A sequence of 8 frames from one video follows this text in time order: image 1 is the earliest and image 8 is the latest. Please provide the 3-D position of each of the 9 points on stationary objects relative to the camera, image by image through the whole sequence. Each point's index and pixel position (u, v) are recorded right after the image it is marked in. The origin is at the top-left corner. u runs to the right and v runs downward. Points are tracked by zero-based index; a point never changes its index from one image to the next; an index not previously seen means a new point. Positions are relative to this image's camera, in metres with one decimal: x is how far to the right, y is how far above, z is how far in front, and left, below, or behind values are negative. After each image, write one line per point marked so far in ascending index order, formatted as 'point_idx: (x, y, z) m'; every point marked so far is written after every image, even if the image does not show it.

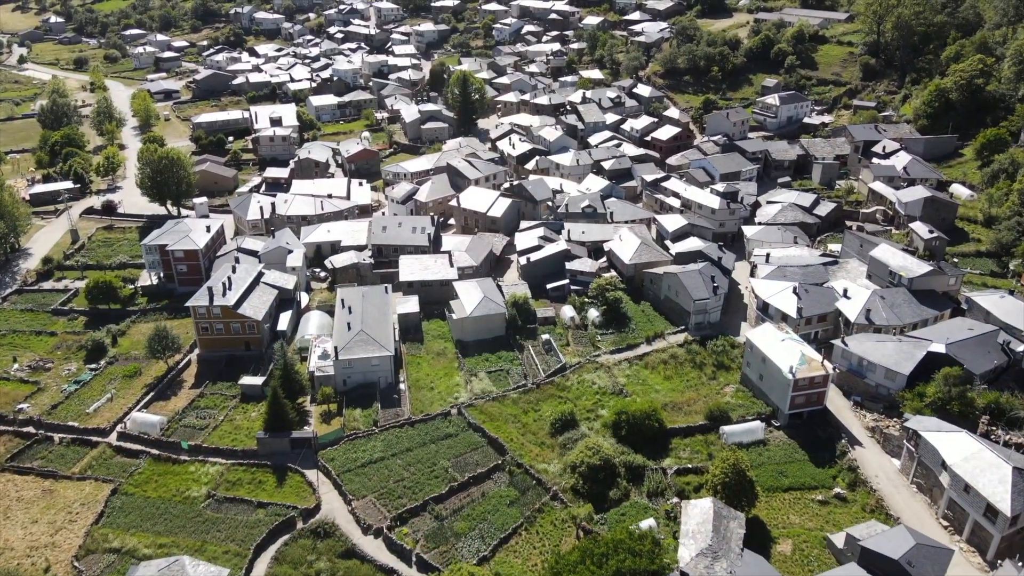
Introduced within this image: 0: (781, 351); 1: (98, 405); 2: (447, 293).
0: (+4.7, -1.1, +12.9) m
1: (-7.8, -2.2, +14.0) m
2: (-1.5, -0.1, +17.3) m
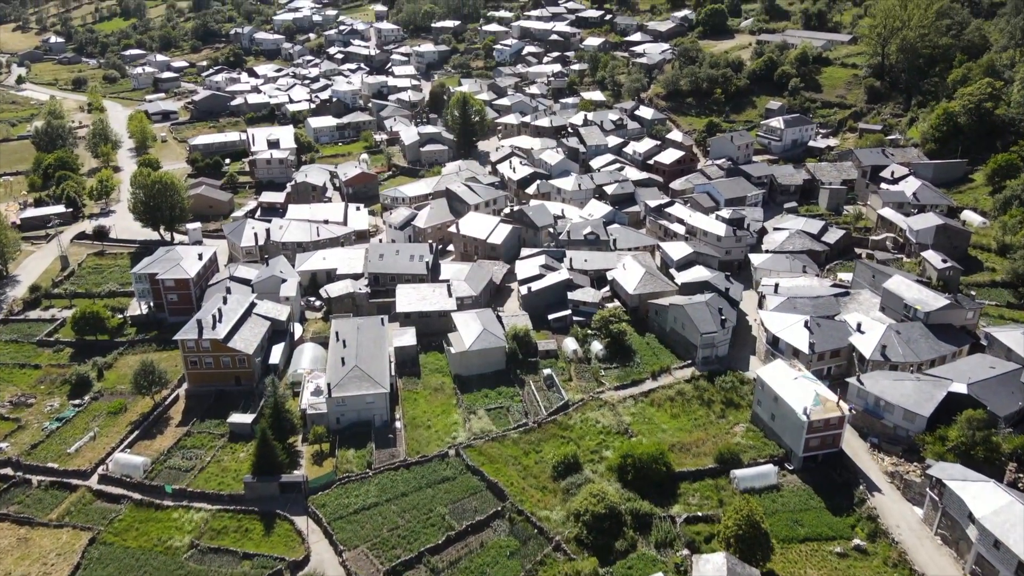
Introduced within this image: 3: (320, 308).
0: (+4.7, -1.7, +12.4) m
1: (-7.8, -2.8, +13.4) m
2: (-1.5, -0.8, +16.7) m
3: (-4.7, -0.5, +18.0) m
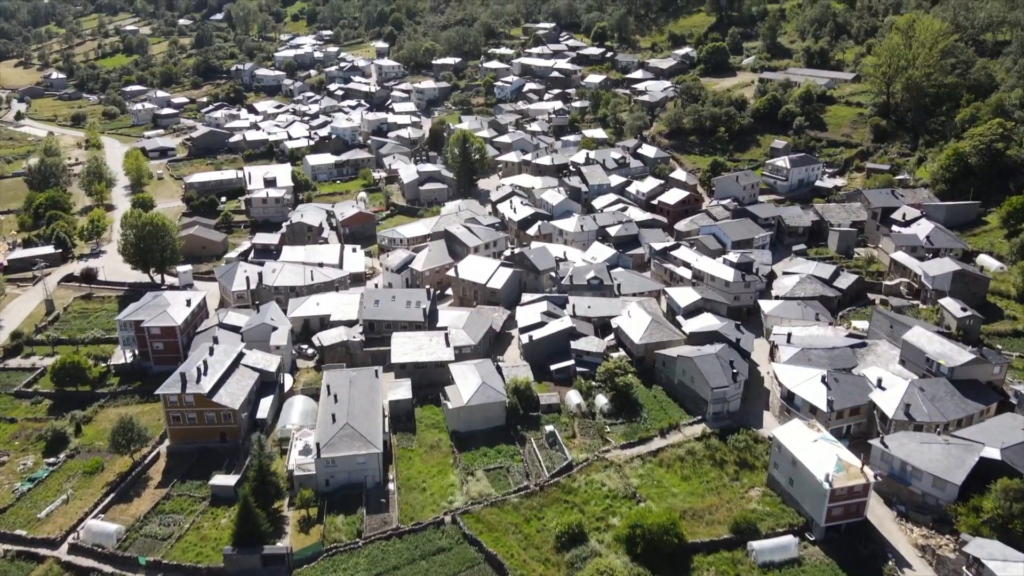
0: (+4.7, -2.6, +11.6) m
1: (-7.8, -3.8, +12.5) m
2: (-1.5, -1.9, +16.0) m
3: (-4.6, -1.6, +17.2) m
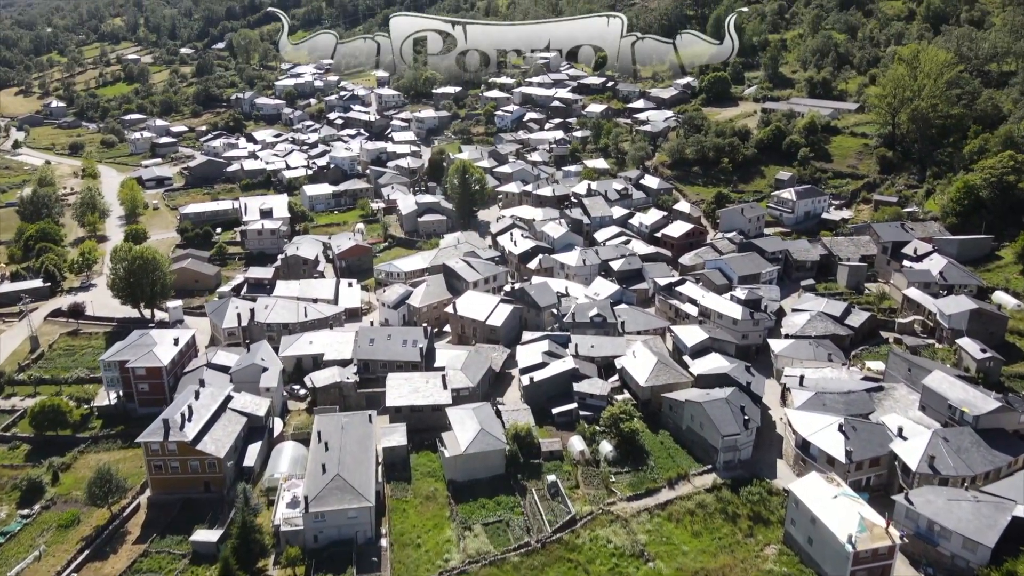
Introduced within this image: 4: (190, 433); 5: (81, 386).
0: (+4.7, -3.3, +10.8) m
1: (-7.8, -4.5, +11.8) m
2: (-1.5, -2.7, +15.3) m
3: (-4.6, -2.5, +16.5) m
4: (-5.8, -2.6, +13.3) m
5: (-10.0, -2.3, +17.2) m
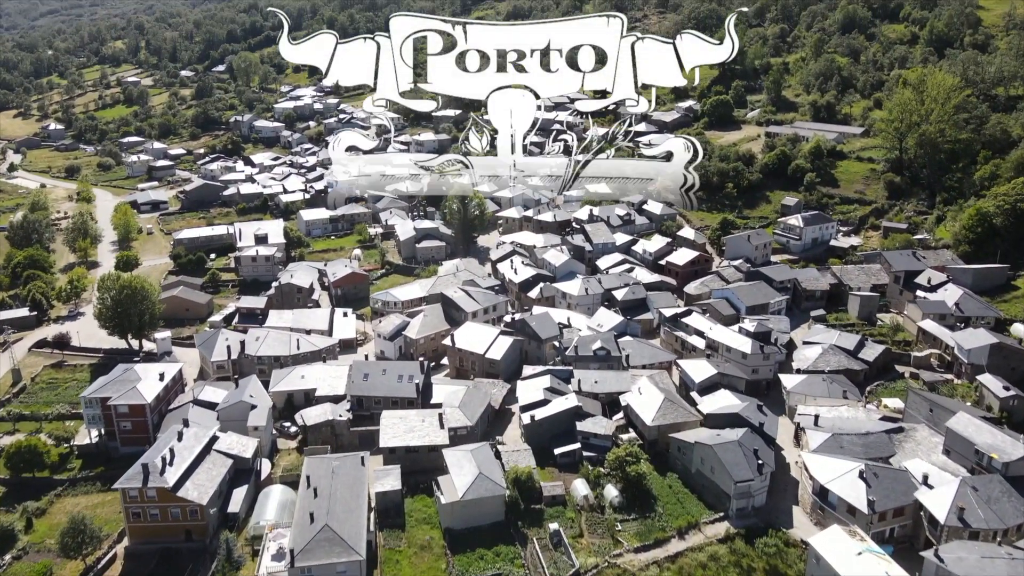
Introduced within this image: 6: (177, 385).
0: (+4.7, -3.8, +10.1) m
1: (-7.8, -5.0, +11.0) m
2: (-1.5, -3.4, +14.5) m
3: (-4.6, -3.2, +15.8) m
4: (-5.8, -3.2, +12.5) m
5: (-10.0, -3.0, +16.5) m
6: (-7.6, -2.2, +16.8) m
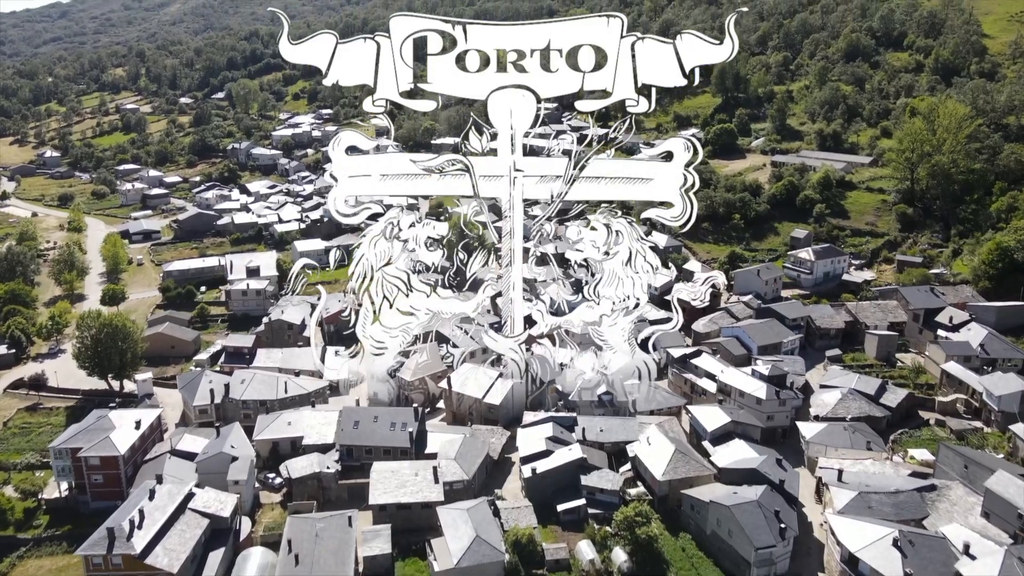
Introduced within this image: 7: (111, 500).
0: (+4.7, -4.5, +9.0) m
1: (-7.8, -5.7, +9.9) m
2: (-1.5, -4.2, +13.5) m
3: (-4.6, -4.0, +14.7) m
4: (-5.8, -4.0, +11.5) m
5: (-10.0, -3.9, +15.4) m
6: (-7.6, -3.1, +15.8) m
7: (-7.8, -4.1, +14.4) m
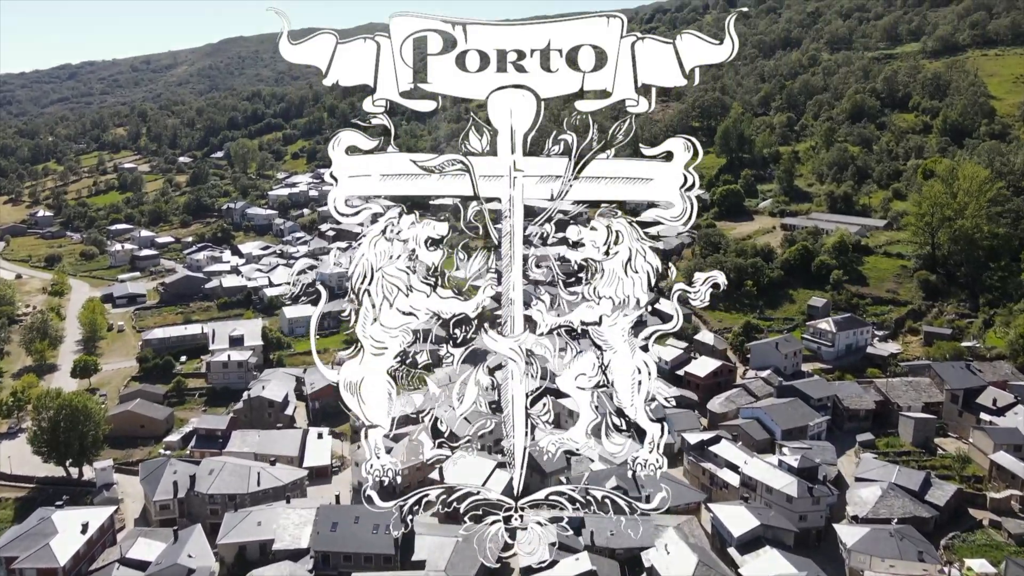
0: (+4.7, -5.6, +7.0) m
1: (-7.9, -6.8, +7.8) m
2: (-1.5, -5.6, +11.5) m
3: (-4.7, -5.5, +12.8) m
4: (-5.8, -5.2, +9.5) m
5: (-10.0, -5.4, +13.5) m
6: (-7.6, -4.6, +14.0) m
7: (-7.9, -5.6, +12.5) m
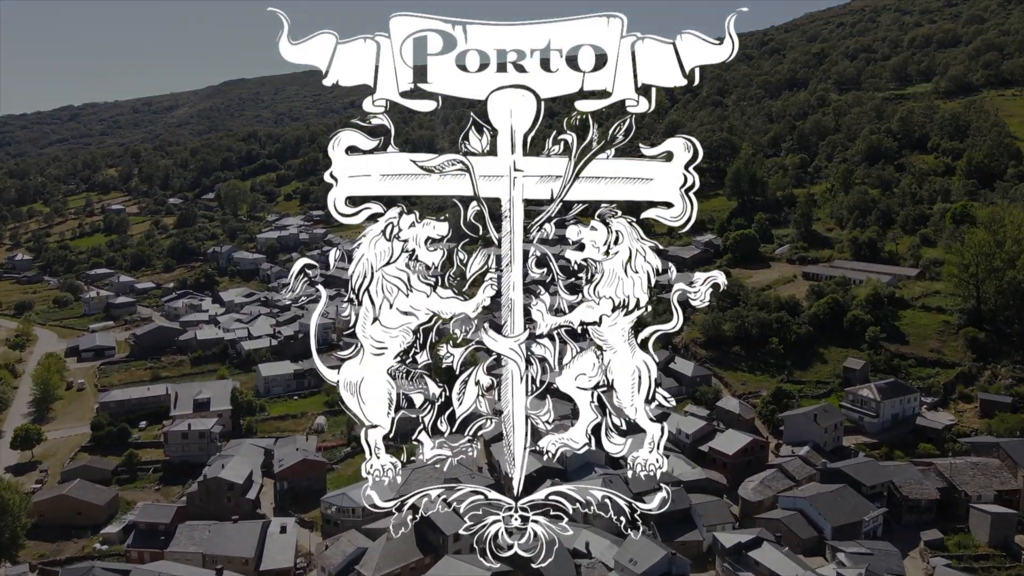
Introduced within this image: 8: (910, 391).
0: (+4.6, -6.4, +4.1) m
1: (-7.9, -7.6, +4.8) m
2: (-1.6, -6.6, +8.6) m
3: (-4.7, -6.6, +9.9) m
4: (-5.8, -6.1, +6.6) m
5: (-10.1, -6.5, +10.6) m
6: (-7.7, -5.8, +11.1) m
7: (-7.9, -6.6, +9.5) m
8: (+10.3, -2.7, +19.0) m
